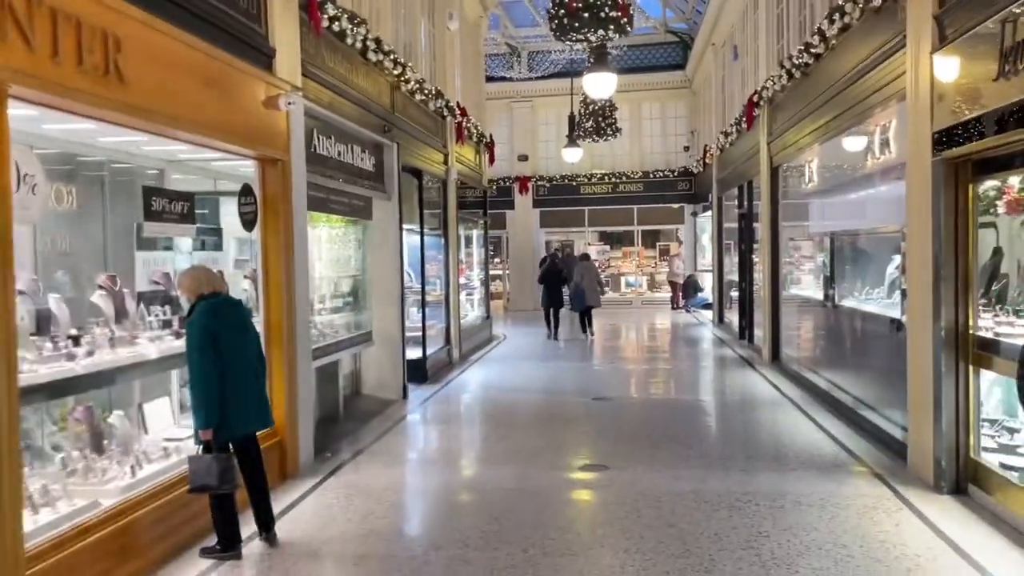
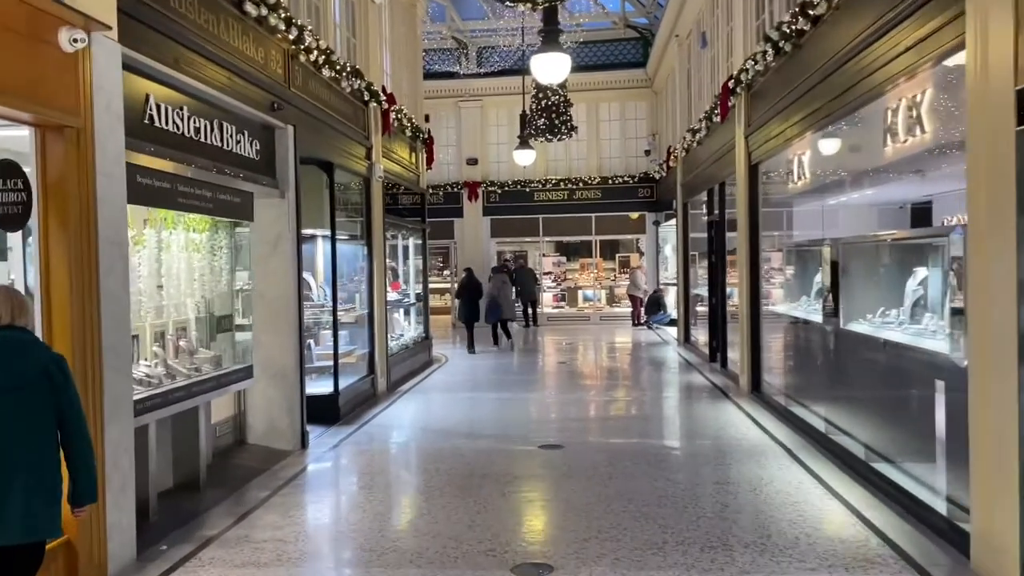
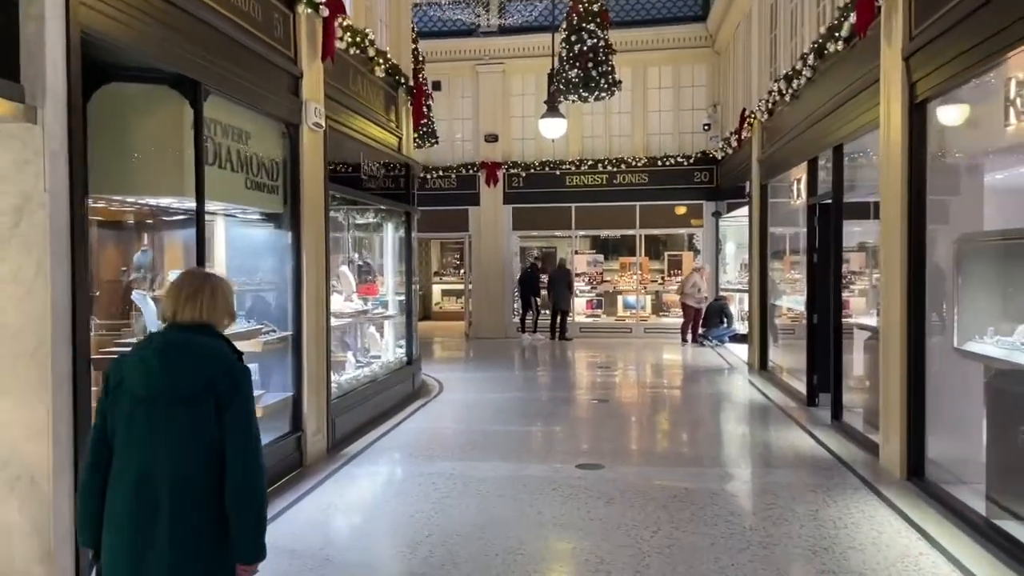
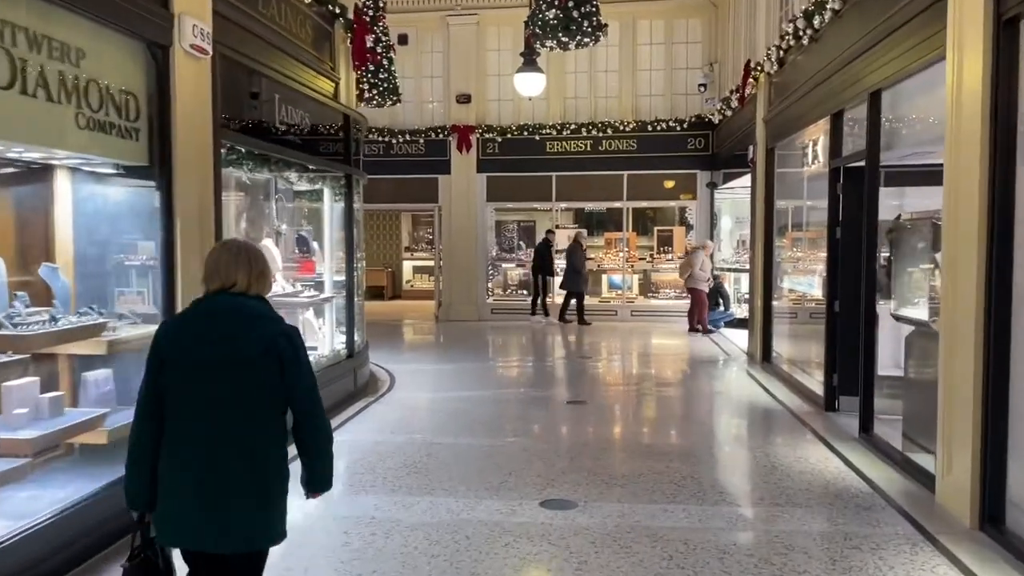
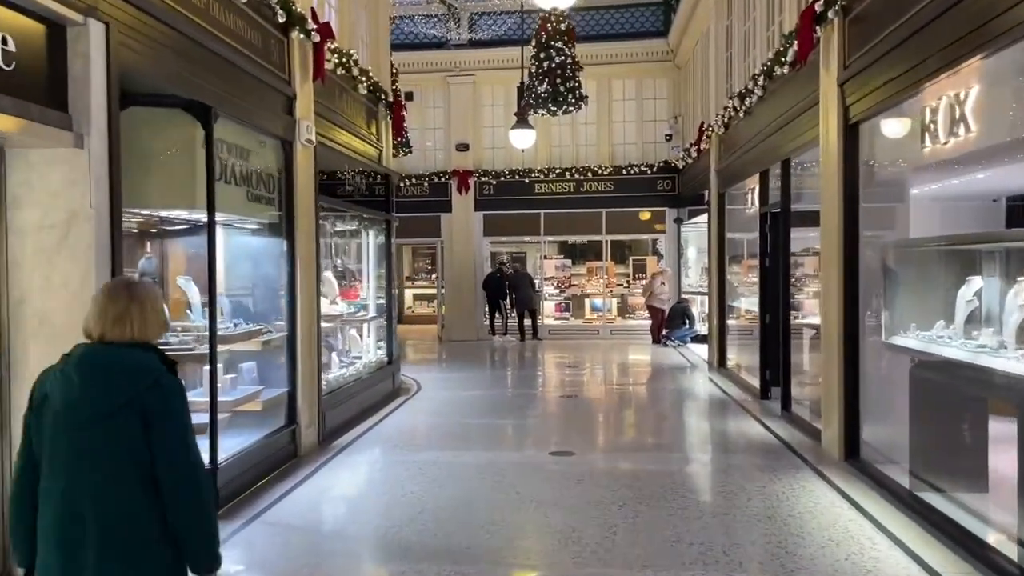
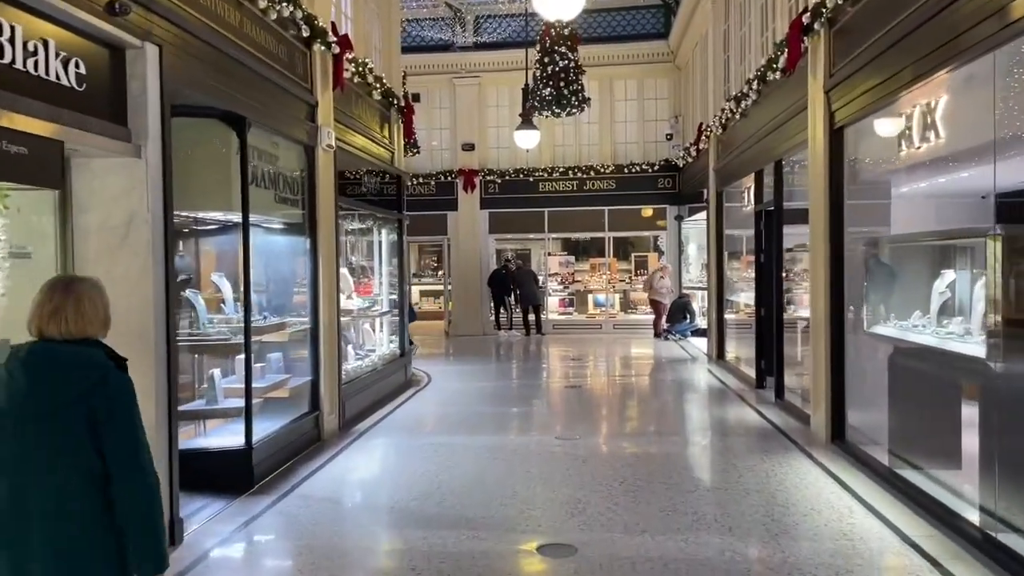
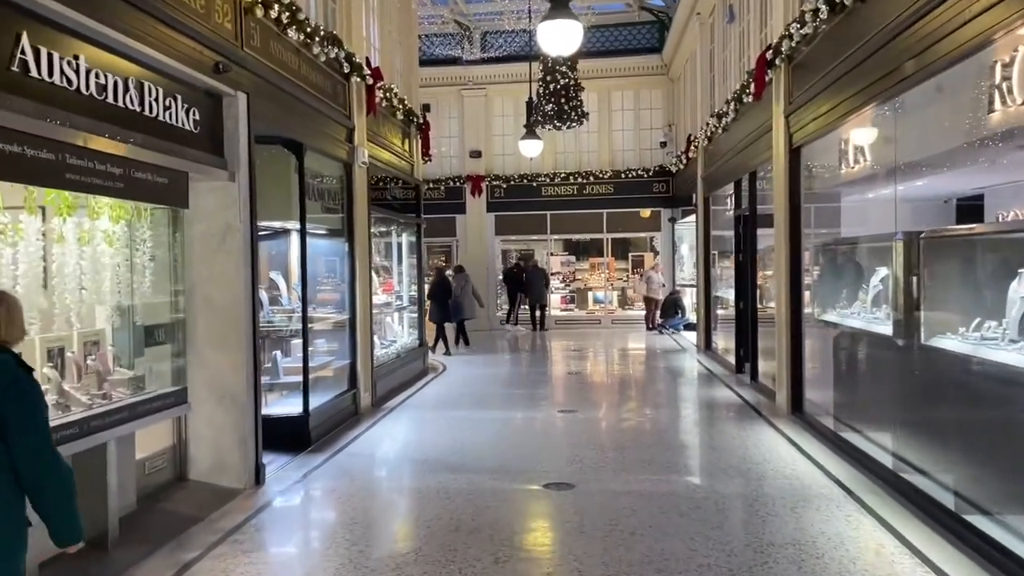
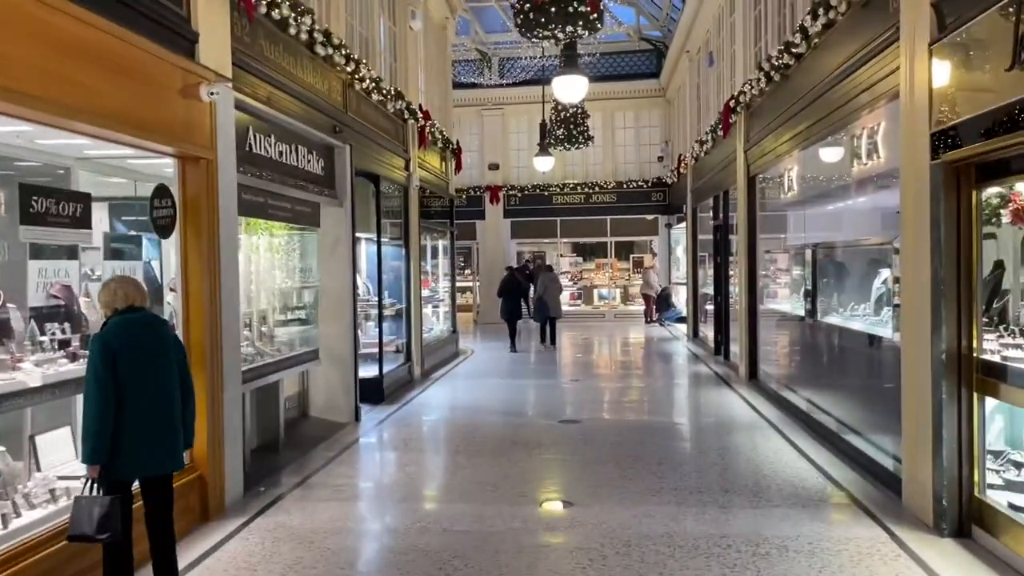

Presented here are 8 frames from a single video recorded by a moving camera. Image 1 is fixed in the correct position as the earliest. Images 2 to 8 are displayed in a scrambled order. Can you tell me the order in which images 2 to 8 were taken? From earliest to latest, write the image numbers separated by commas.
8, 2, 7, 6, 5, 3, 4
